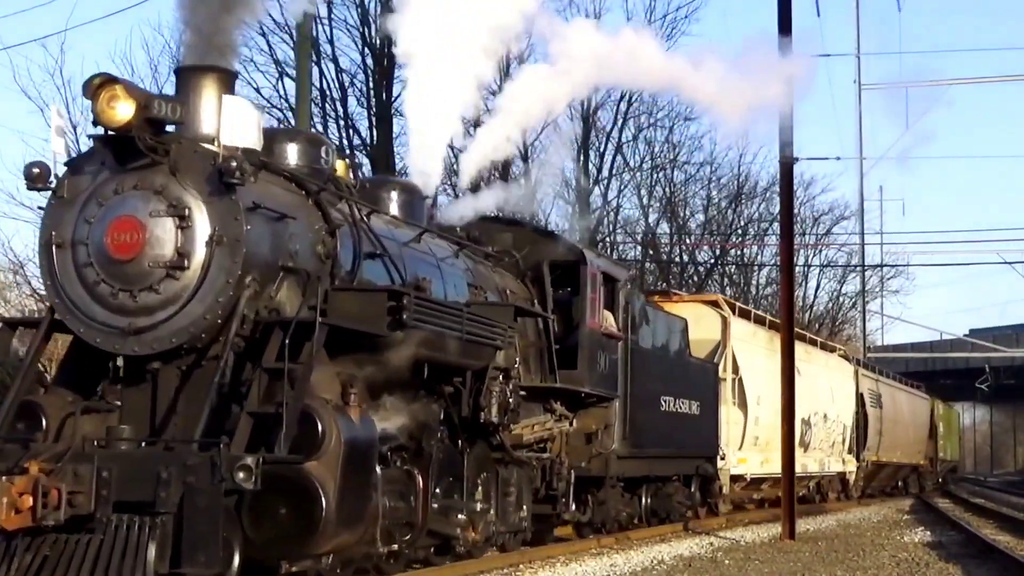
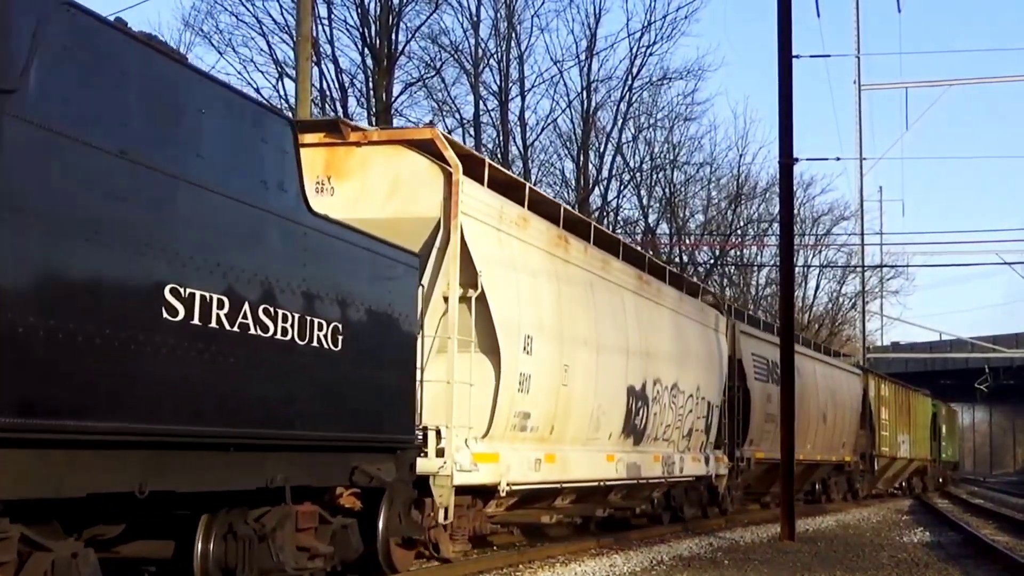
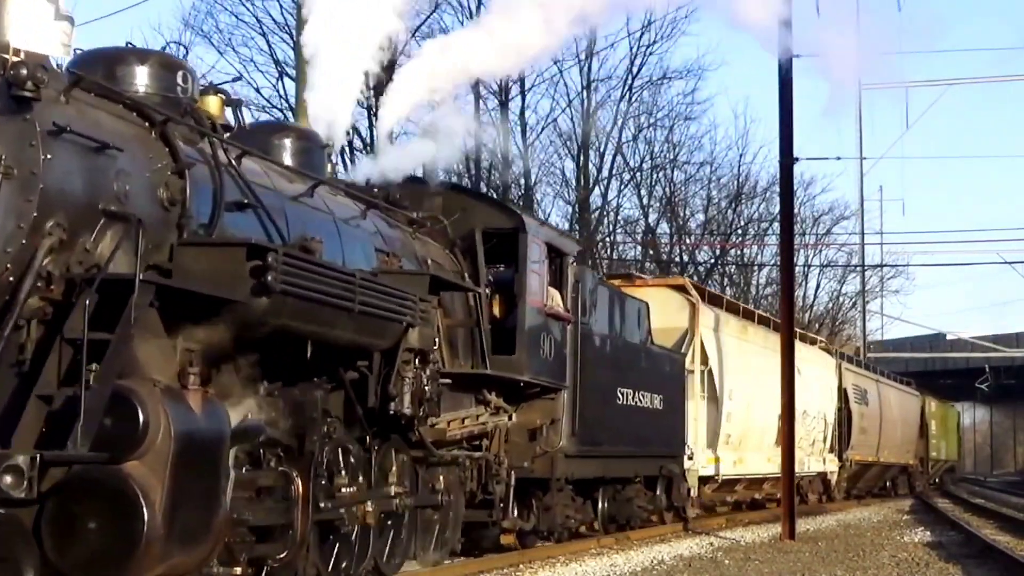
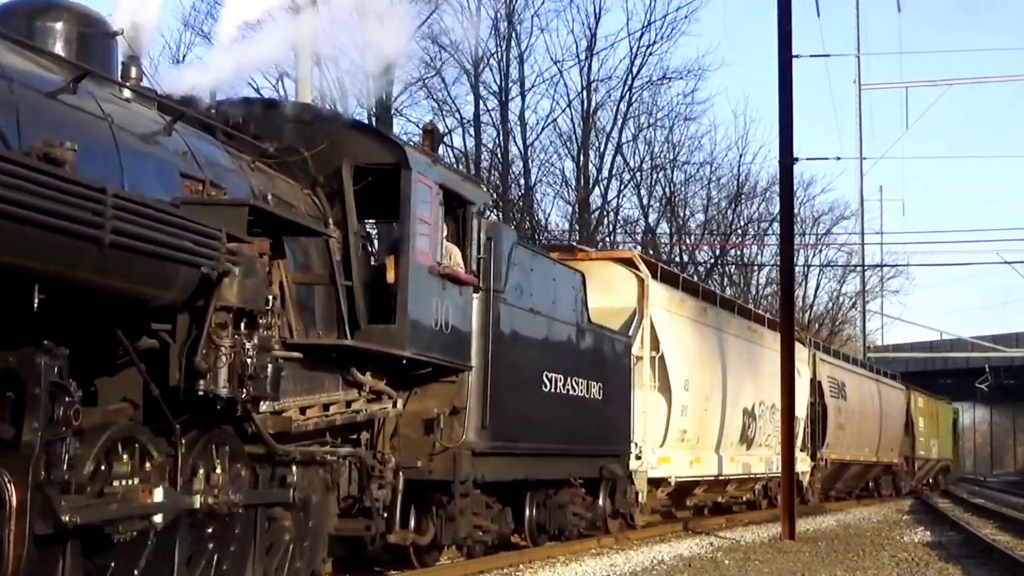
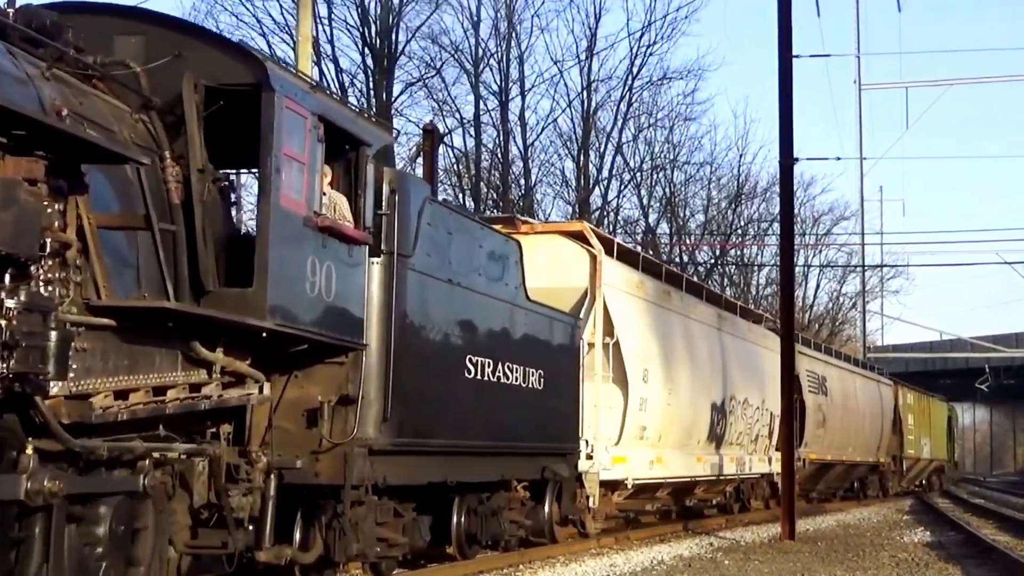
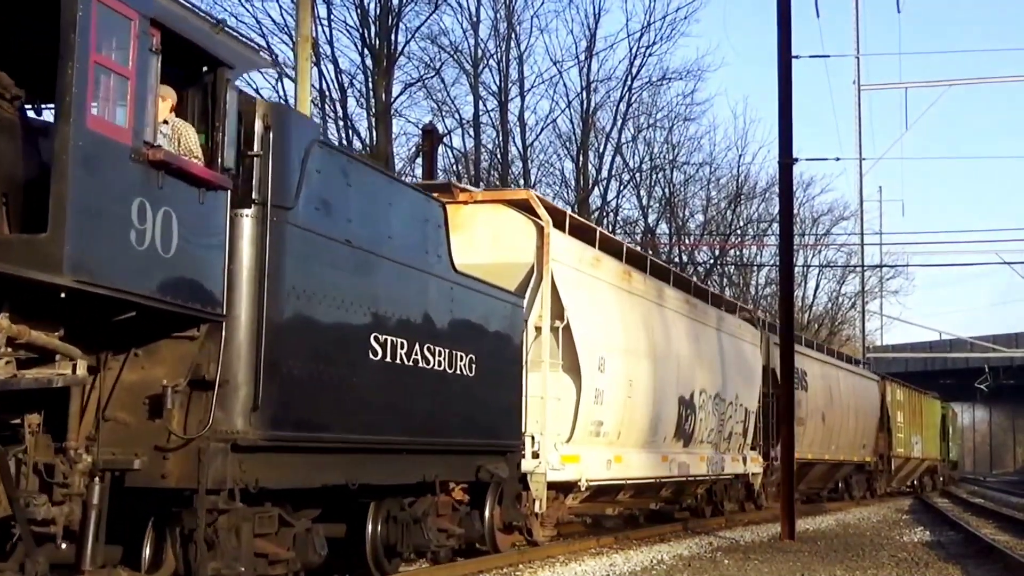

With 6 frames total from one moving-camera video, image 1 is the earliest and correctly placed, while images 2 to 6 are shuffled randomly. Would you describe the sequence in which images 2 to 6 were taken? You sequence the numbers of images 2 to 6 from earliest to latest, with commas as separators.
3, 4, 5, 6, 2
